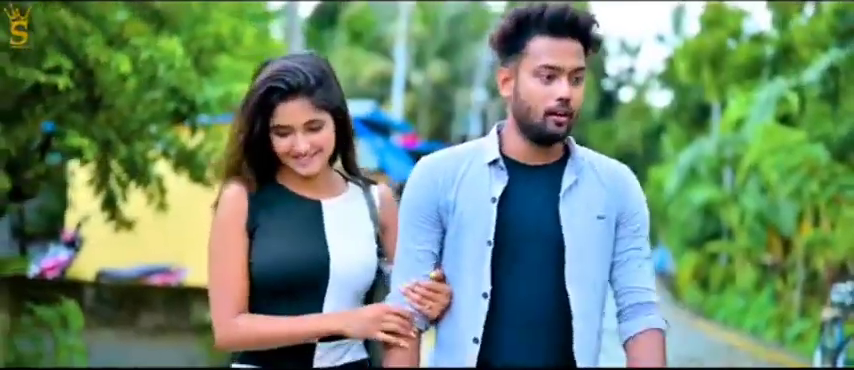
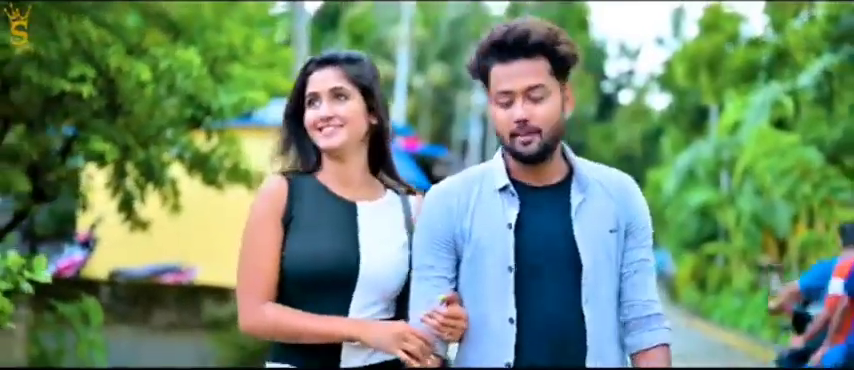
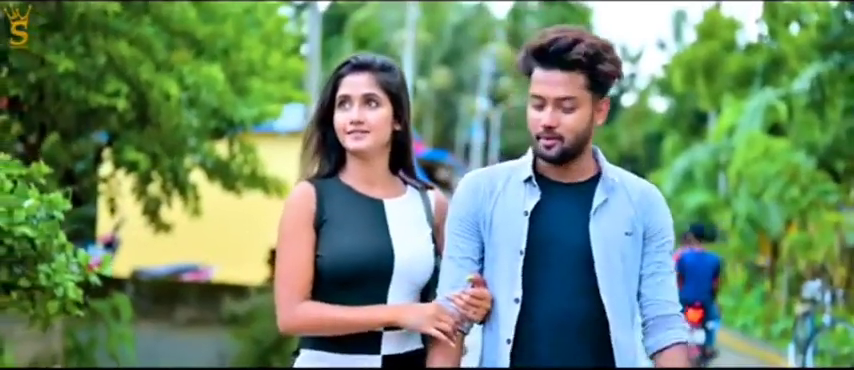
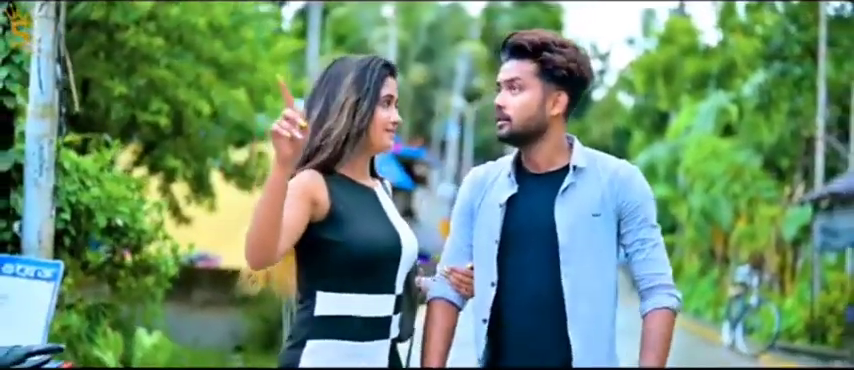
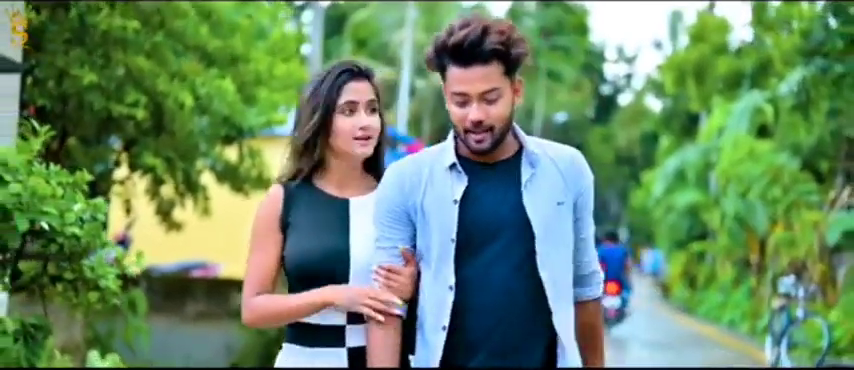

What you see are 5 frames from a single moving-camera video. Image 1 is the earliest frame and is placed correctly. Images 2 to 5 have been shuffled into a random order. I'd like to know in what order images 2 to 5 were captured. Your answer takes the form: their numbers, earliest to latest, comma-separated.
2, 3, 5, 4
